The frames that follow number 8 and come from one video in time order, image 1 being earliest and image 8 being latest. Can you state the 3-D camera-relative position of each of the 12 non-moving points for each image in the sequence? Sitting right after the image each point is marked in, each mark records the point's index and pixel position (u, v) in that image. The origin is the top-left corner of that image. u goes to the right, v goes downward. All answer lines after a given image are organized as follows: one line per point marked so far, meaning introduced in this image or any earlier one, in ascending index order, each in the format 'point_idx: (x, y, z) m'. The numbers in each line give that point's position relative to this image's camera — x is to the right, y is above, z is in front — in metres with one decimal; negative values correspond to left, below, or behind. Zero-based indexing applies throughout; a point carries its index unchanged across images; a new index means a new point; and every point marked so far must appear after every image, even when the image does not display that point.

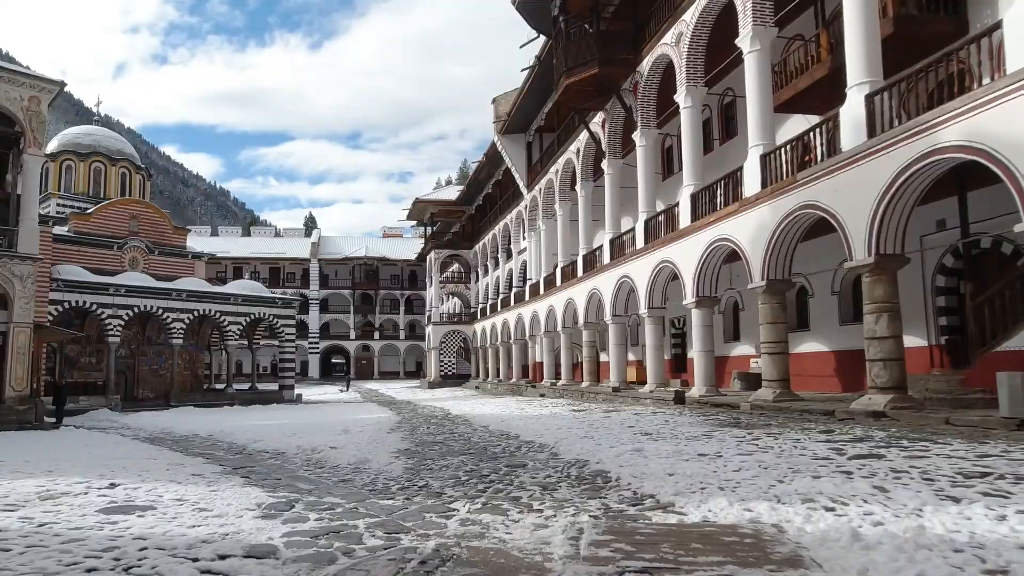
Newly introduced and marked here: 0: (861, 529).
0: (+1.7, -1.2, +3.5) m
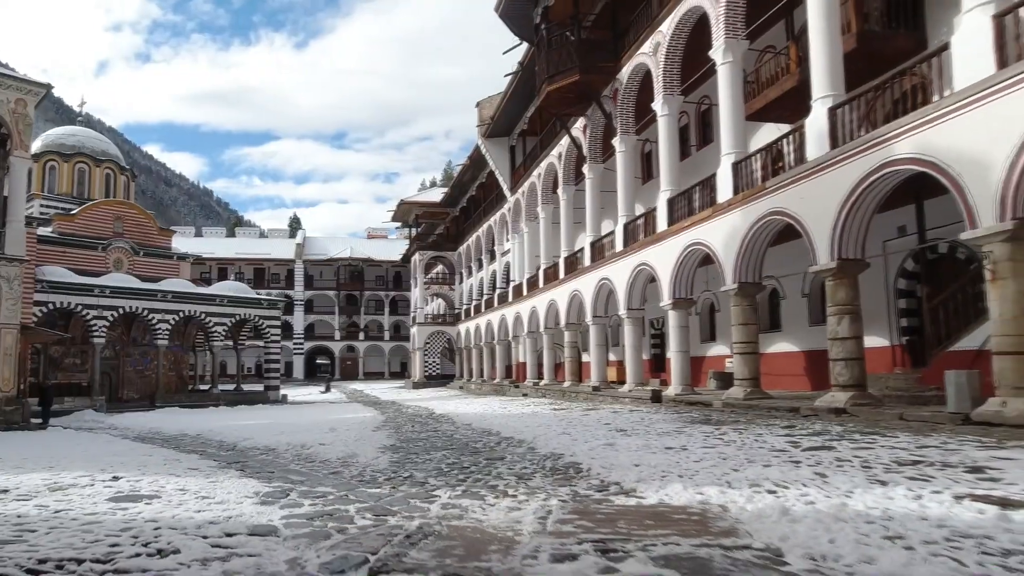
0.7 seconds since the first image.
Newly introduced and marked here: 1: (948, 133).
0: (+1.5, -1.2, +4.0) m
1: (+5.0, +1.8, +8.3) m
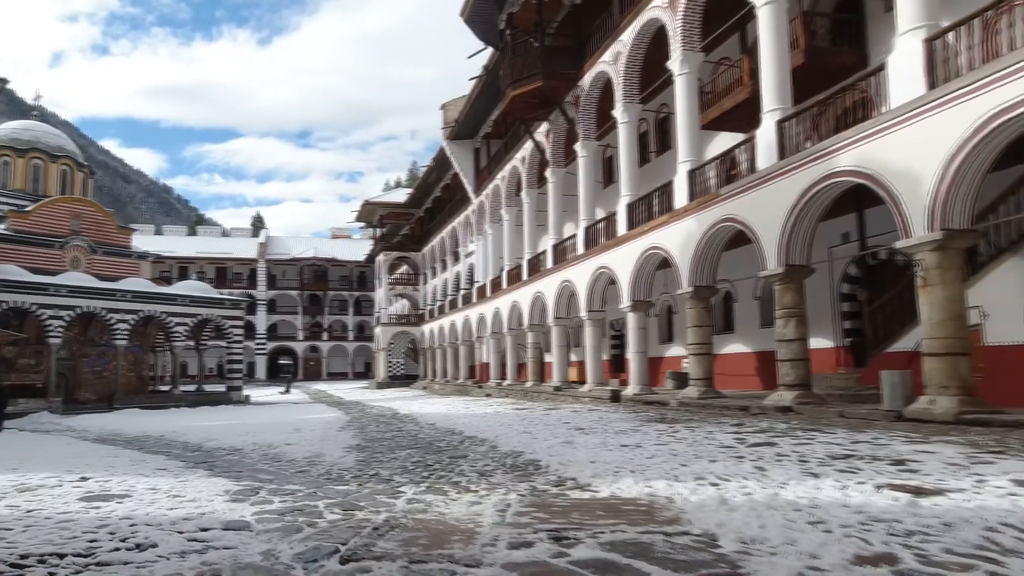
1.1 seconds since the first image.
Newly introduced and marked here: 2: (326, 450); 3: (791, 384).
0: (+1.3, -1.3, +4.4) m
1: (+4.5, +1.7, +8.8) m
2: (-2.2, -1.9, +8.5) m
3: (+4.1, -1.4, +10.6) m
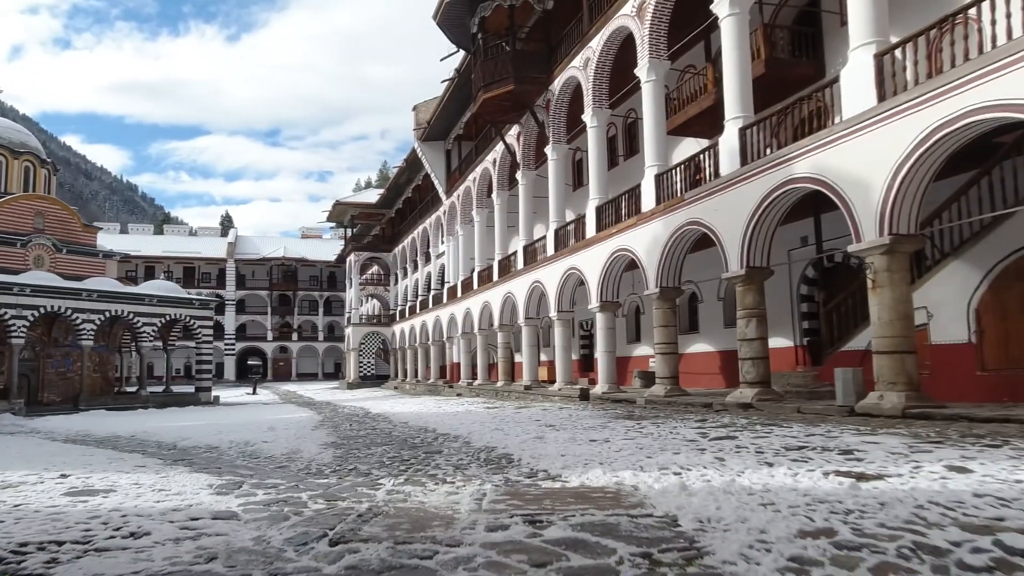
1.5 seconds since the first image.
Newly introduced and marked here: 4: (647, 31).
0: (+1.1, -1.3, +4.7) m
1: (+4.2, +1.7, +9.3) m
2: (-2.5, -1.9, +8.7) m
3: (+3.6, -1.4, +11.0) m
4: (+2.6, +5.0, +14.1) m
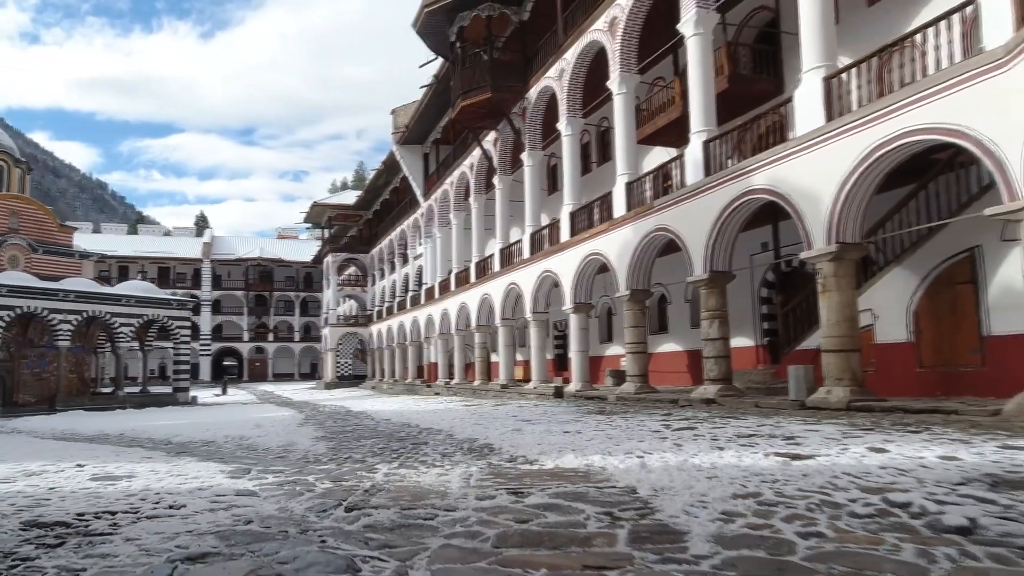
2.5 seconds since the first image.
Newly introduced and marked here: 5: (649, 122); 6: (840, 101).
0: (+1.0, -1.3, +5.4) m
1: (+3.9, +1.6, +10.1) m
2: (-2.8, -2.0, +9.3) m
3: (+3.3, -1.5, +11.8) m
4: (+2.2, +4.9, +14.9) m
5: (+3.0, +3.6, +15.7) m
6: (+4.4, +2.5, +9.7) m
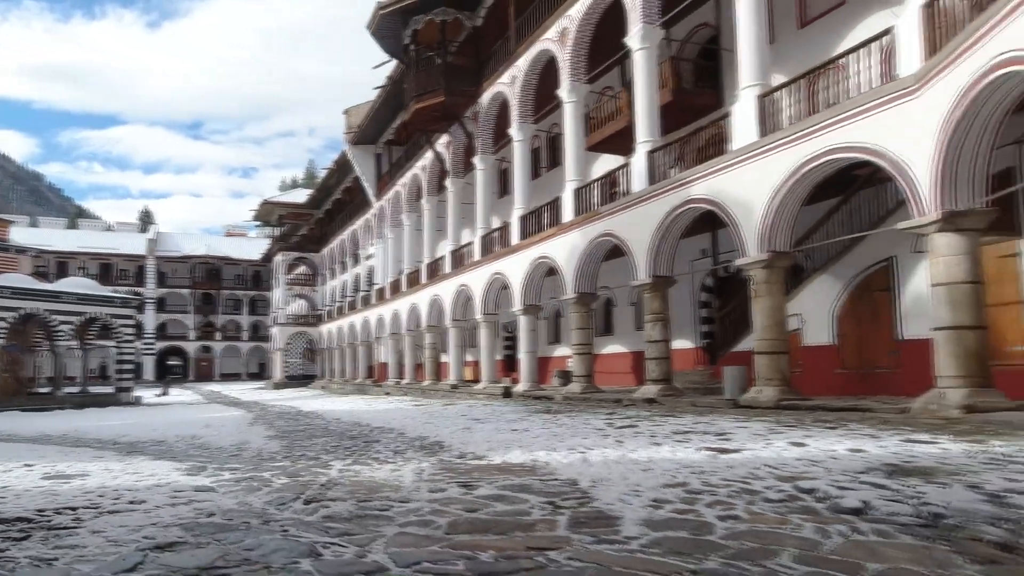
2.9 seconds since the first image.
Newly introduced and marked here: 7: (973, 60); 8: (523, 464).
0: (+0.6, -1.4, +5.8) m
1: (+3.2, +1.6, +10.7) m
2: (-3.4, -2.0, +9.4) m
3: (+2.5, -1.5, +12.4) m
4: (+1.2, +4.9, +15.3) m
5: (+1.9, +3.5, +16.1) m
6: (+3.7, +2.4, +10.3) m
7: (+4.5, +2.3, +7.3) m
8: (+0.1, -1.4, +6.0) m
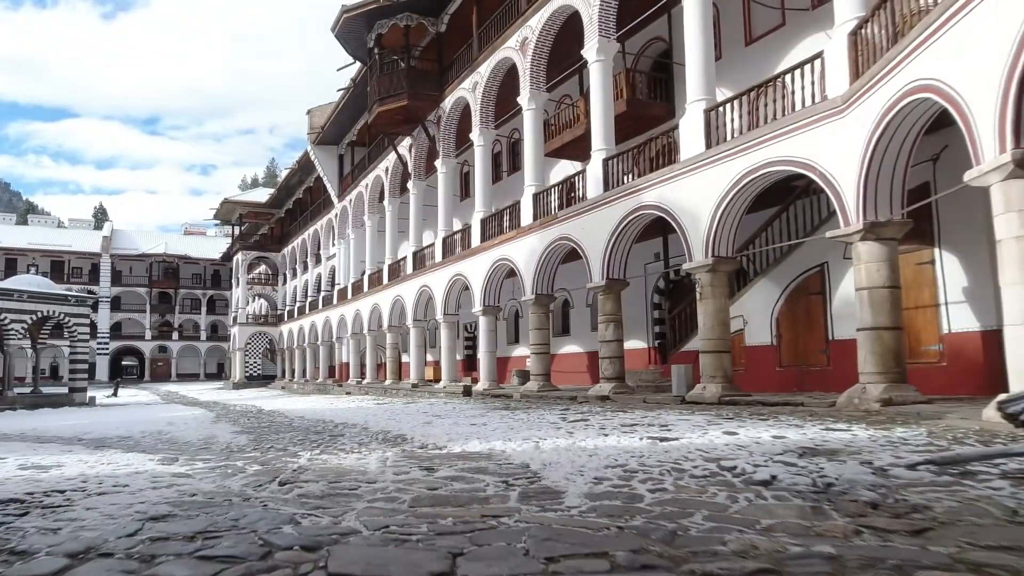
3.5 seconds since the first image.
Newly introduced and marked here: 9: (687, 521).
0: (+0.3, -1.4, +6.3) m
1: (+2.6, +1.5, +11.4) m
2: (-4.0, -2.0, +9.7) m
3: (+1.7, -1.6, +13.0) m
4: (+0.4, +4.8, +15.9) m
5: (+1.0, +3.5, +16.7) m
6: (+3.1, +2.4, +11.0) m
7: (+4.1, +2.2, +8.1) m
8: (-0.3, -1.5, +6.4) m
9: (+0.8, -1.0, +3.1) m
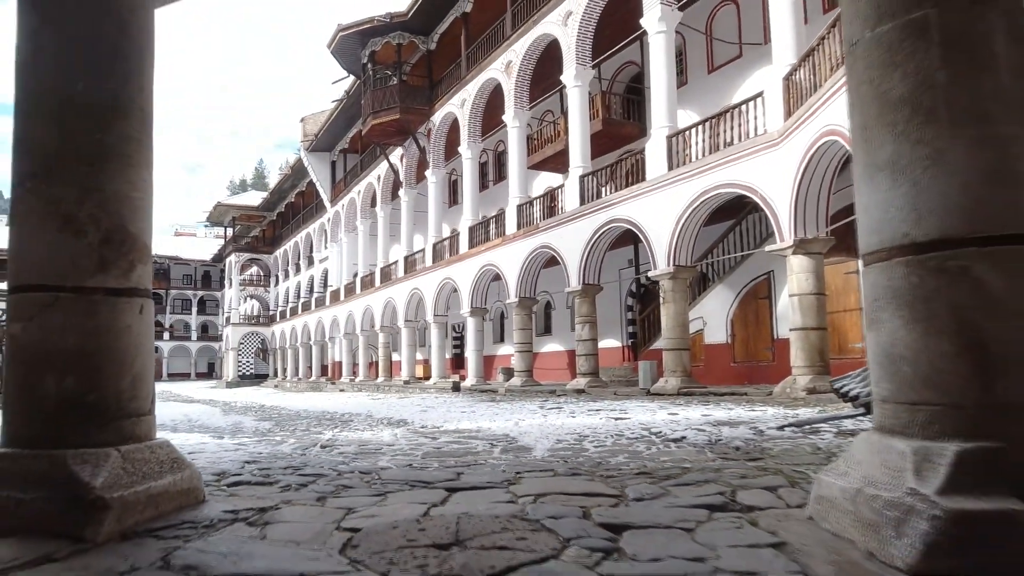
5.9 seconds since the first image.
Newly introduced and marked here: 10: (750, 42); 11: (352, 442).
0: (+0.1, -1.5, +7.9) m
1: (+2.3, +1.4, +12.9) m
2: (-4.2, -2.1, +11.2) m
3: (+1.4, -1.7, +14.5) m
4: (0.0, +4.8, +17.4) m
5: (+0.7, +3.4, +18.3) m
6: (+2.9, +2.3, +12.6) m
7: (+3.9, +2.1, +9.7) m
8: (-0.5, -1.6, +8.0) m
9: (+0.7, -1.1, +4.7) m
10: (+4.6, +4.7, +14.1) m
11: (-1.5, -1.5, +6.8) m
